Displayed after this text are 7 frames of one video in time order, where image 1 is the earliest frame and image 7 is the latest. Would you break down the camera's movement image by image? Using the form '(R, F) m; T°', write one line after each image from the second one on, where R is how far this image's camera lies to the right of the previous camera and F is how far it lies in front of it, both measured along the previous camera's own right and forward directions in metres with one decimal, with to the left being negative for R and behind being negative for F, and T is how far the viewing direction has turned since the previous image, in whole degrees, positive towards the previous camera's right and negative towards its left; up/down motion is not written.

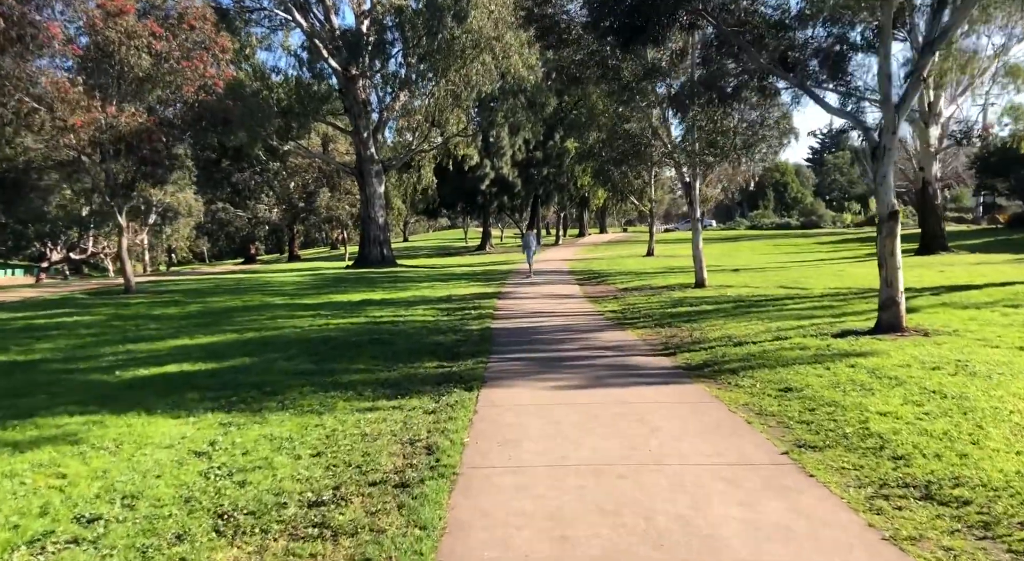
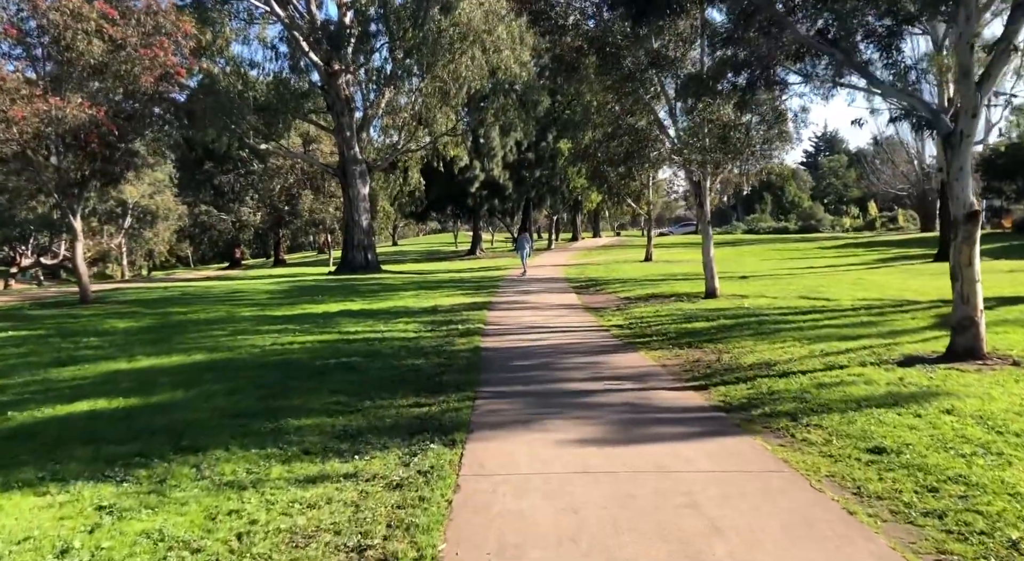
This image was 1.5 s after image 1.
(0.0, +1.9) m; +1°
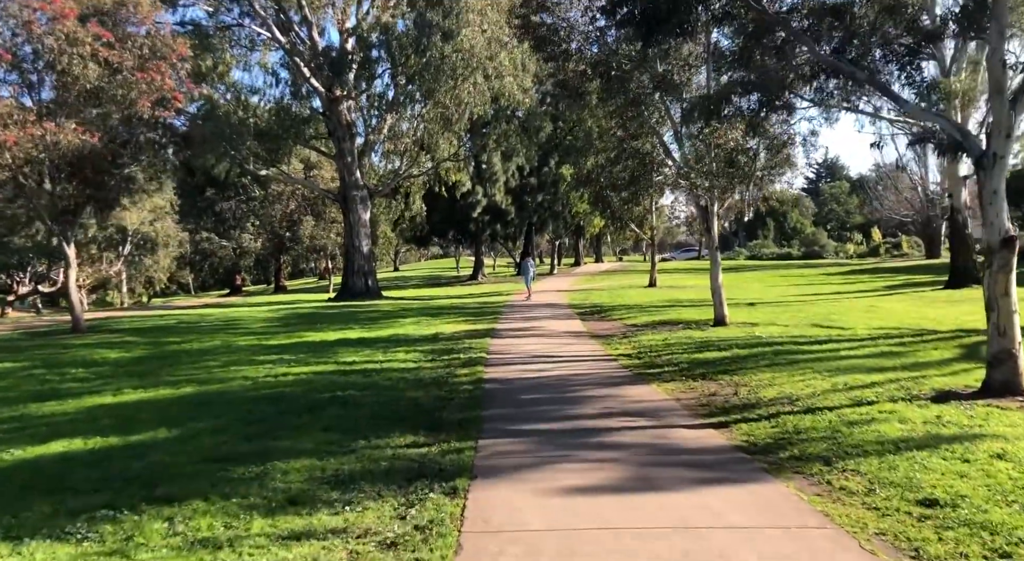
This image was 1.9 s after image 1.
(0.0, +0.5) m; 0°
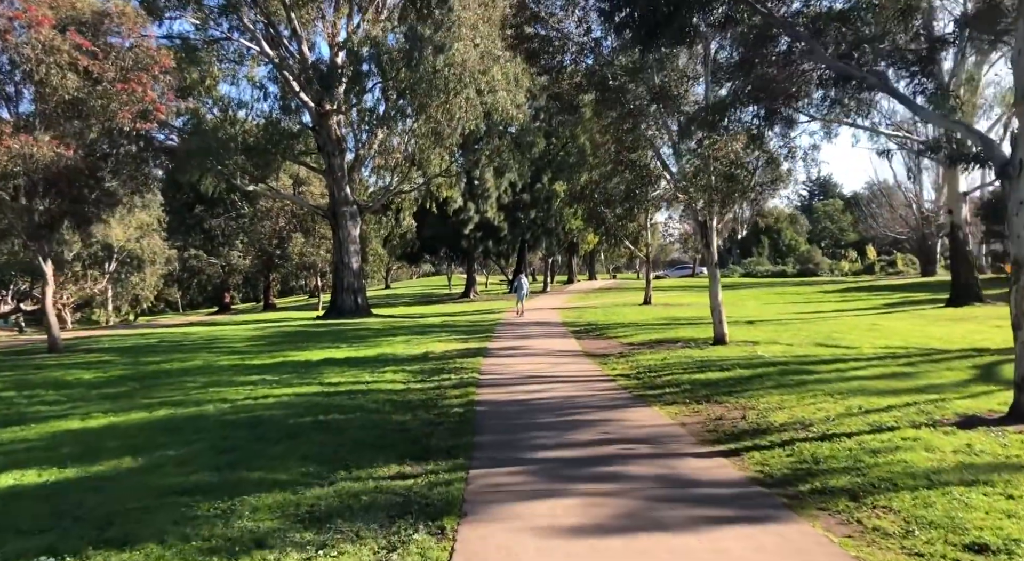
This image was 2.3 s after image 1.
(0.0, +0.6) m; +1°
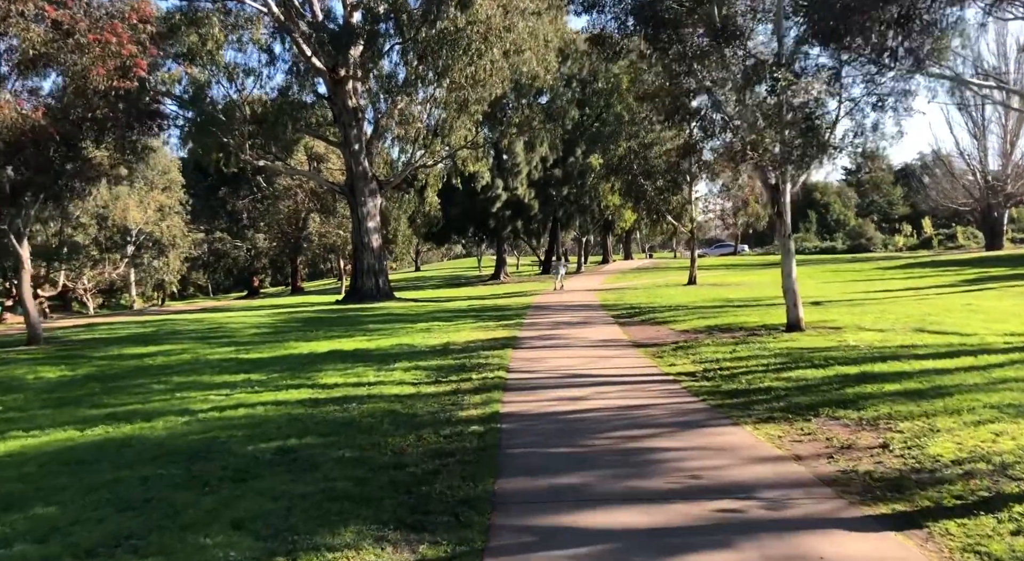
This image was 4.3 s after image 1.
(0.0, +2.7) m; -2°
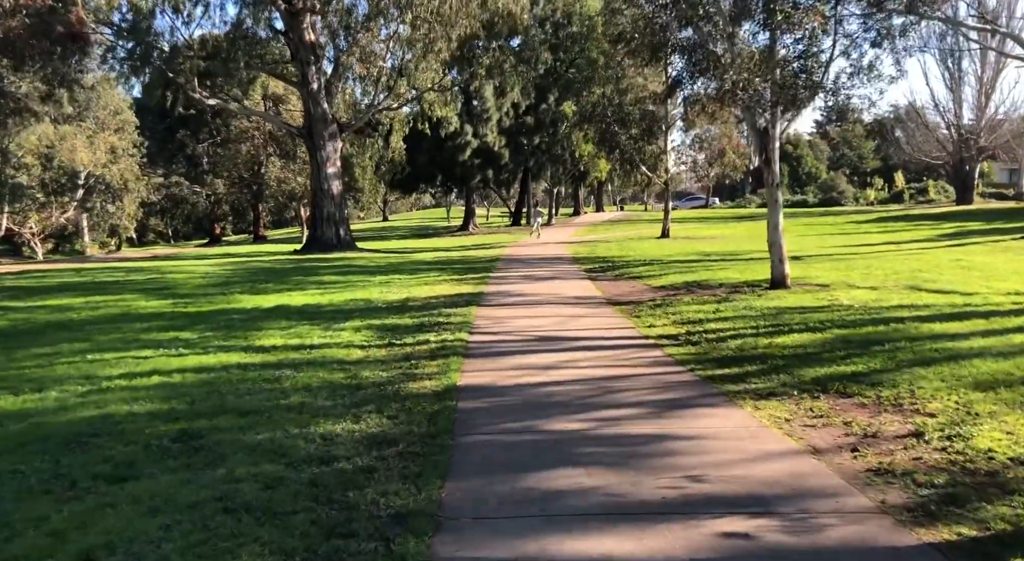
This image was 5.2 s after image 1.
(+0.1, +1.3) m; +2°
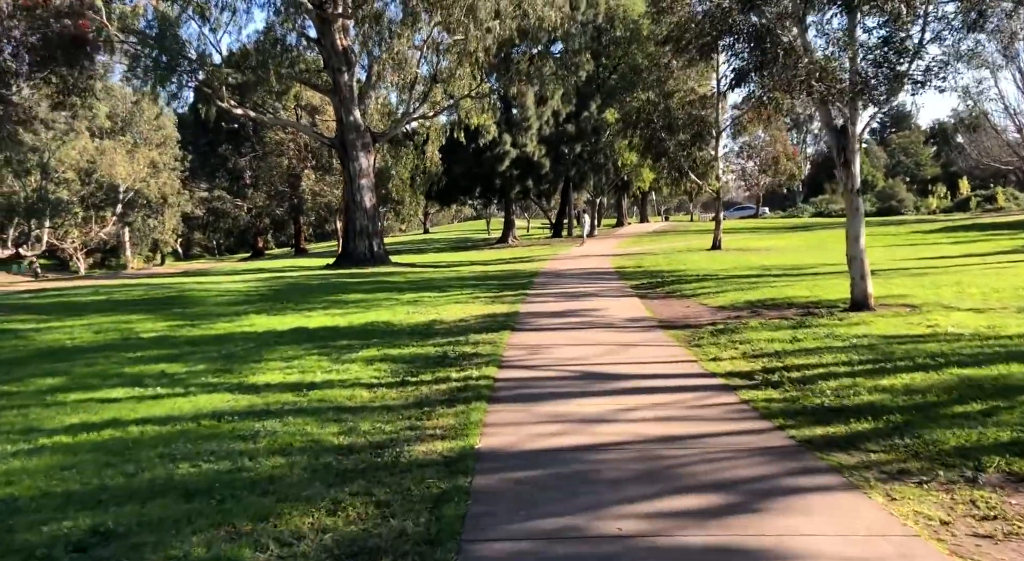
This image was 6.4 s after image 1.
(0.0, +1.7) m; -3°
